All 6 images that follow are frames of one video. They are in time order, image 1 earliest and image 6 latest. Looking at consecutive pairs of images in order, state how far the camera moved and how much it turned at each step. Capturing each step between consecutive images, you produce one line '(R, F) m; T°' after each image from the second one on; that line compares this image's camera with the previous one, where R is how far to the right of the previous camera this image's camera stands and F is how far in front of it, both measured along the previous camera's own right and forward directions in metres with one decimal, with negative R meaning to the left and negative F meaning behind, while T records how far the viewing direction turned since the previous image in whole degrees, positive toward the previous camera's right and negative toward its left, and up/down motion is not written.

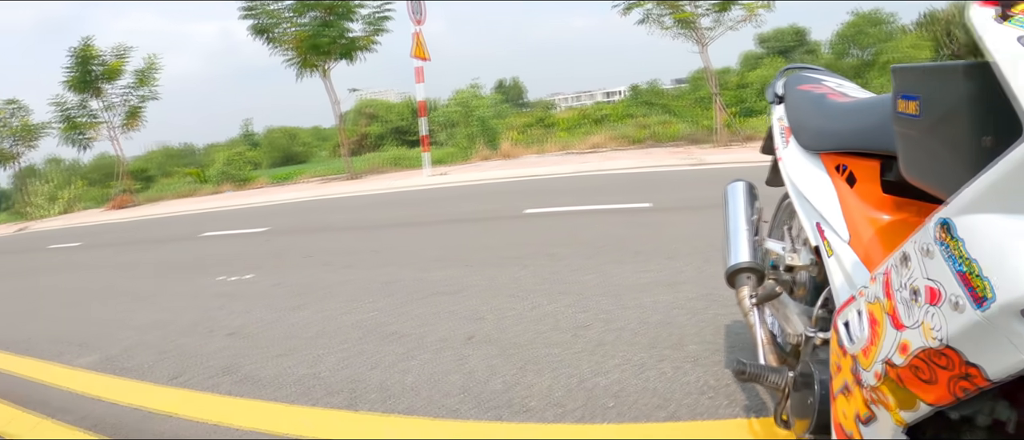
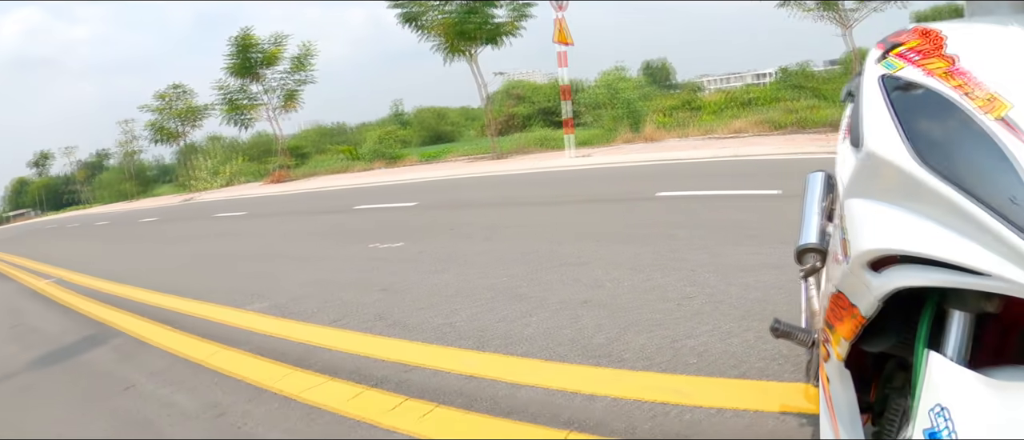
(+0.2, -0.4) m; -12°
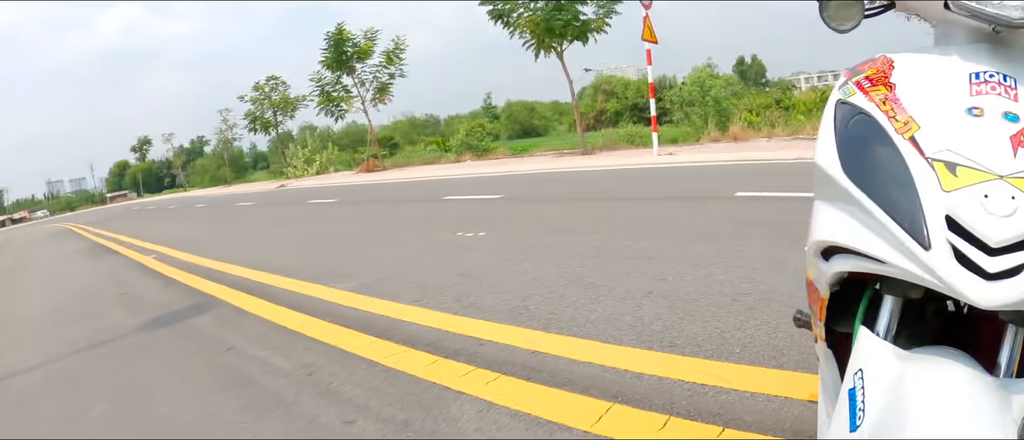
(+0.1, -0.3) m; -7°
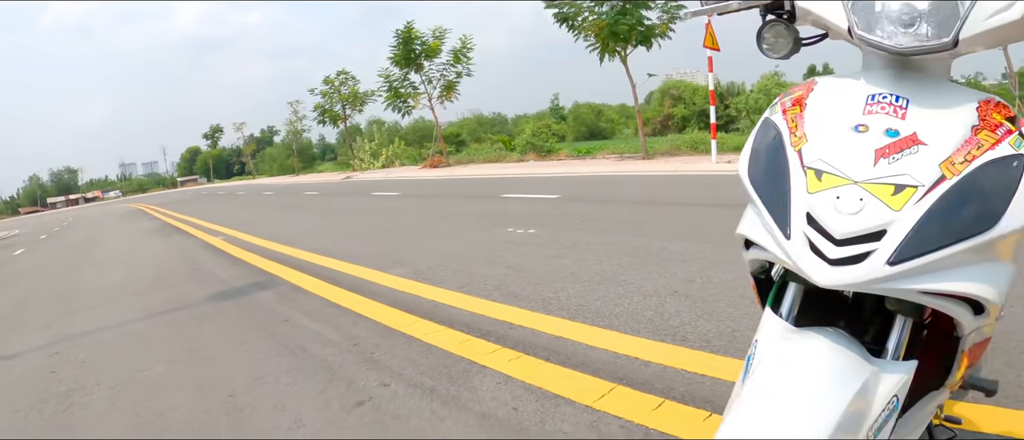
(+0.1, -0.3) m; -5°
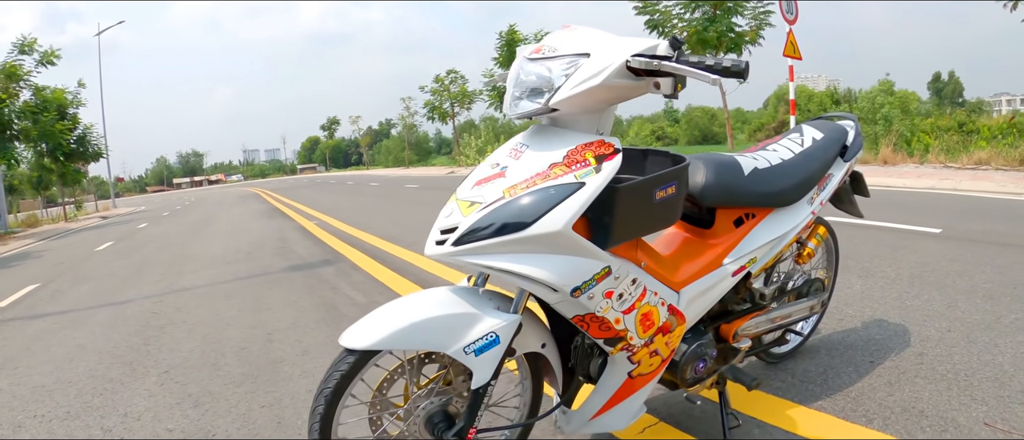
(+0.8, -0.7) m; -8°
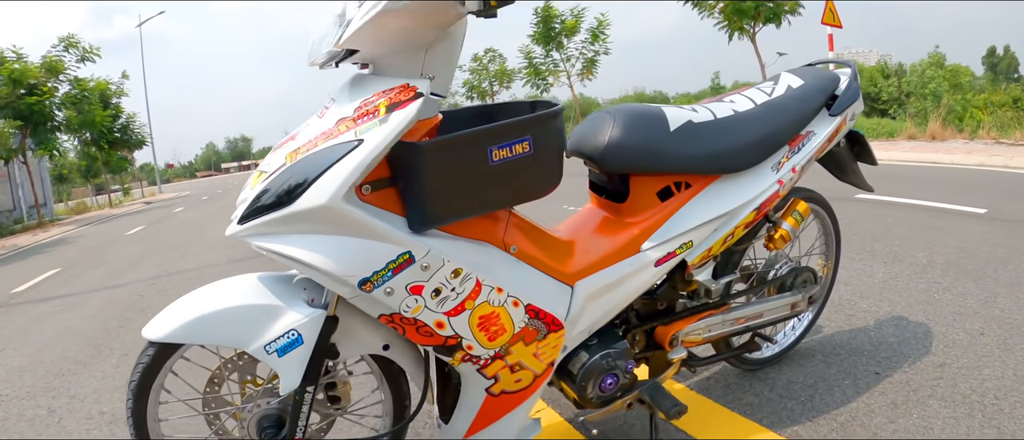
(+0.4, +0.5) m; -3°
